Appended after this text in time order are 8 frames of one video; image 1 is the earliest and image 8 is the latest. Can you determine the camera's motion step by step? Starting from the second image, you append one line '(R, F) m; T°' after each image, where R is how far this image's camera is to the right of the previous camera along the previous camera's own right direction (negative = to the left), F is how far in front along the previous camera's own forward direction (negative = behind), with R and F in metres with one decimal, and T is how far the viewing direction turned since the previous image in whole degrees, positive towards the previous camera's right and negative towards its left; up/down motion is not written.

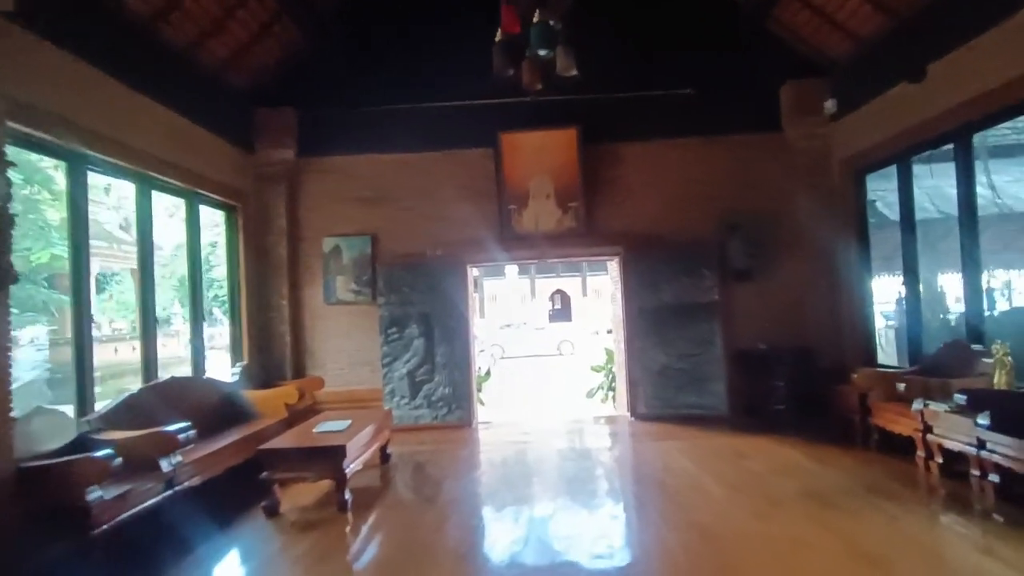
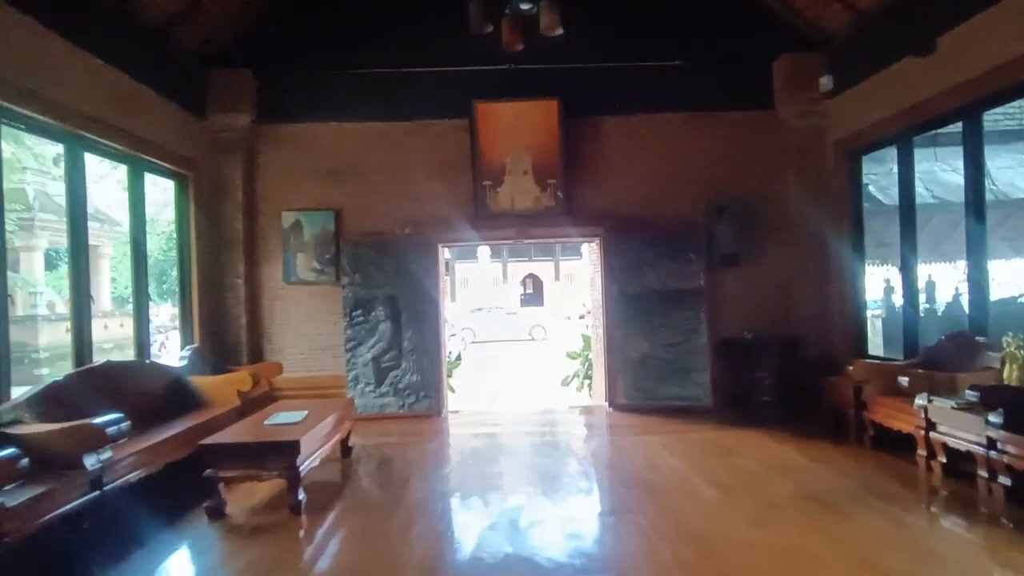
(0.0, +0.4) m; +2°
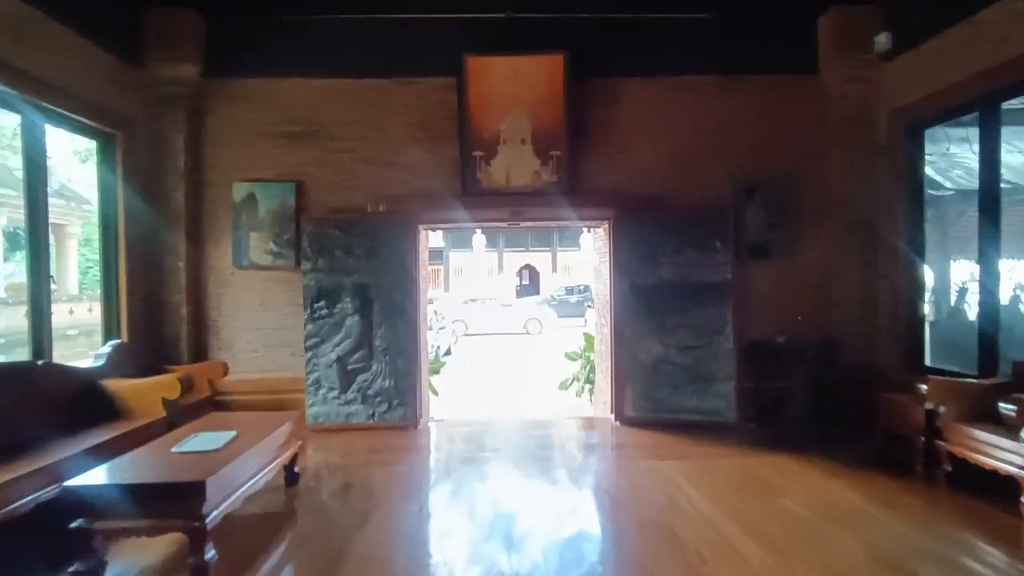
(0.0, +1.0) m; 0°
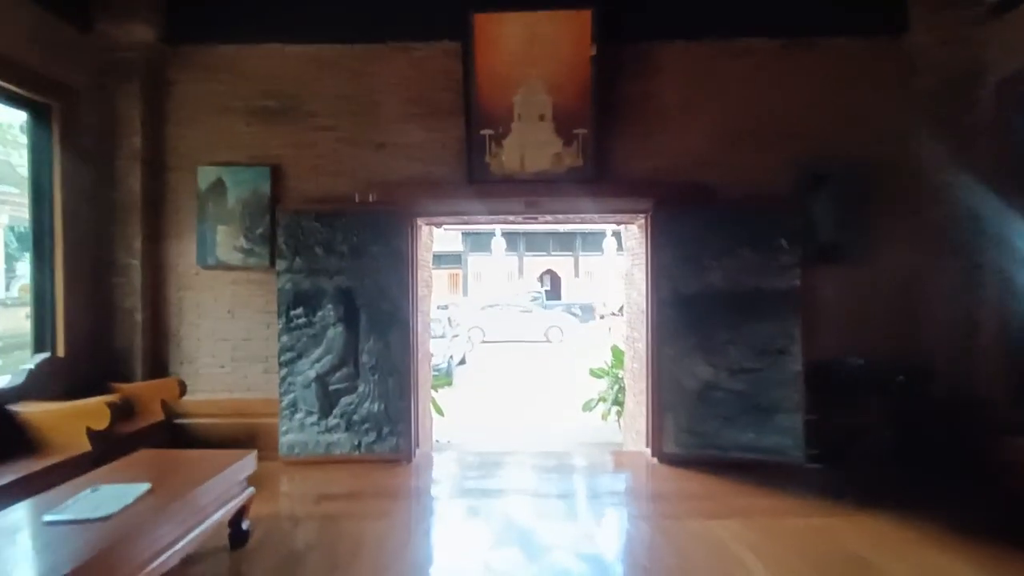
(+0.1, +0.9) m; -2°
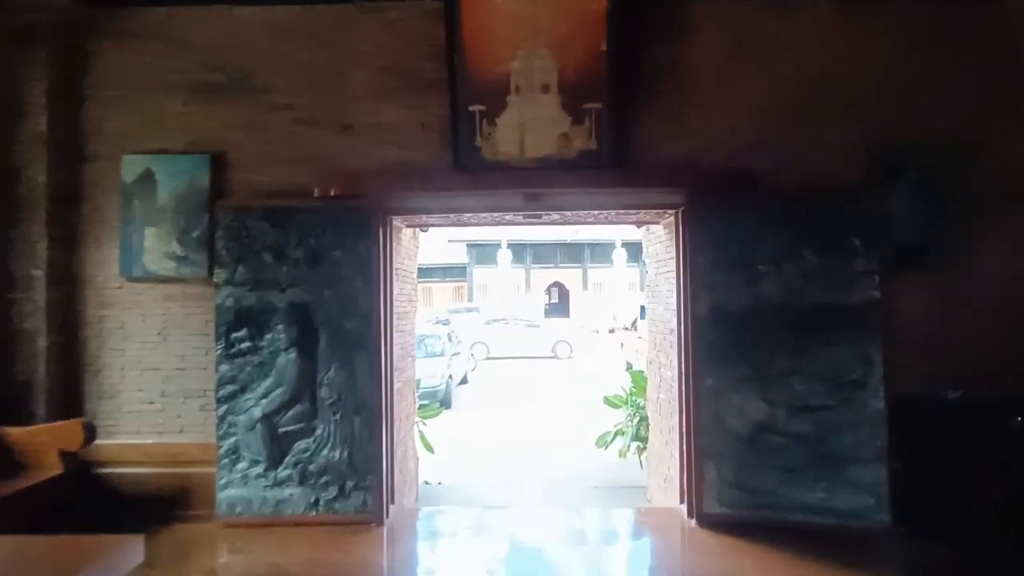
(+0.1, +0.9) m; -1°
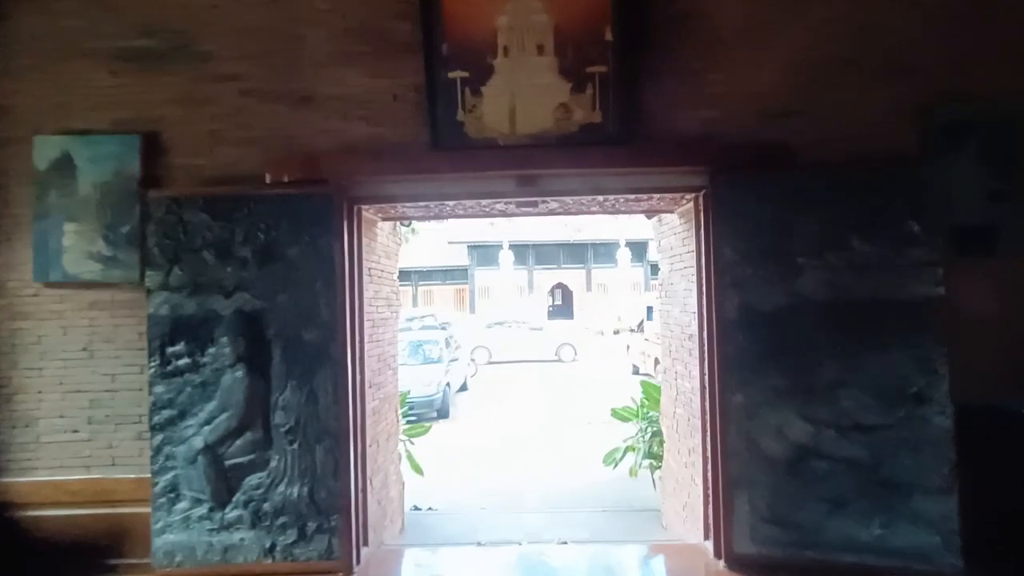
(0.0, +0.6) m; +1°
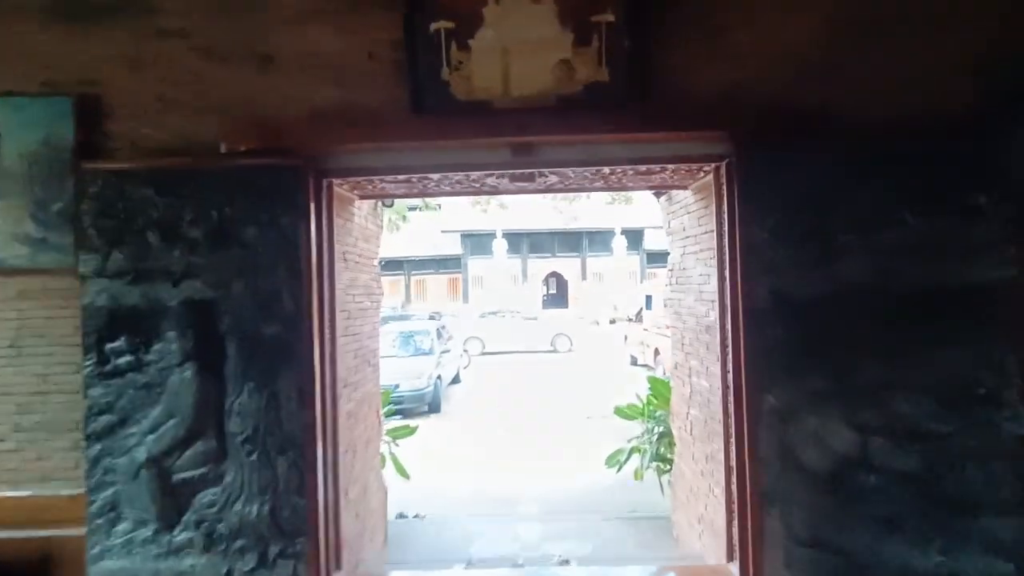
(0.0, +0.4) m; +1°
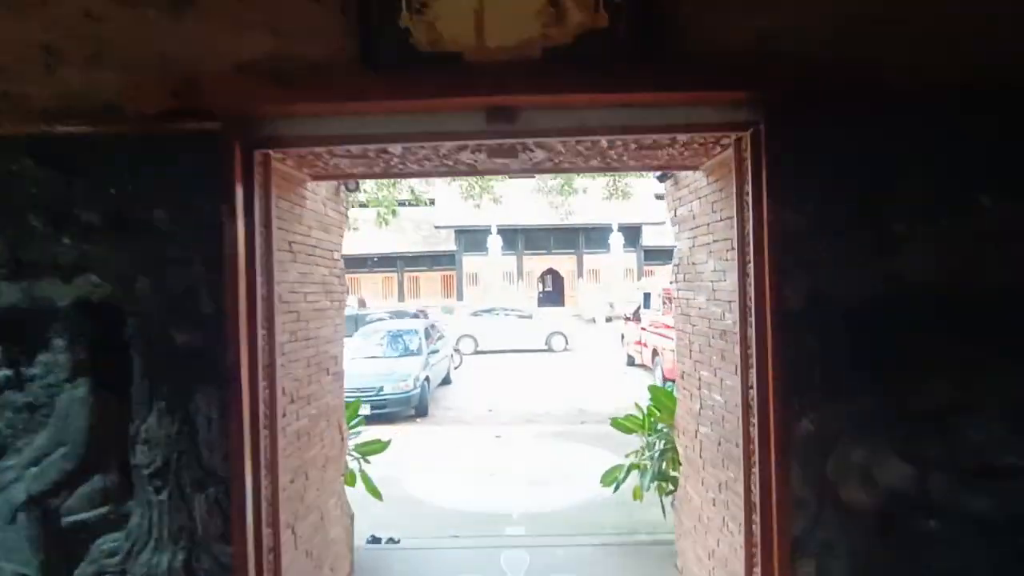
(+0.1, +0.5) m; 0°
